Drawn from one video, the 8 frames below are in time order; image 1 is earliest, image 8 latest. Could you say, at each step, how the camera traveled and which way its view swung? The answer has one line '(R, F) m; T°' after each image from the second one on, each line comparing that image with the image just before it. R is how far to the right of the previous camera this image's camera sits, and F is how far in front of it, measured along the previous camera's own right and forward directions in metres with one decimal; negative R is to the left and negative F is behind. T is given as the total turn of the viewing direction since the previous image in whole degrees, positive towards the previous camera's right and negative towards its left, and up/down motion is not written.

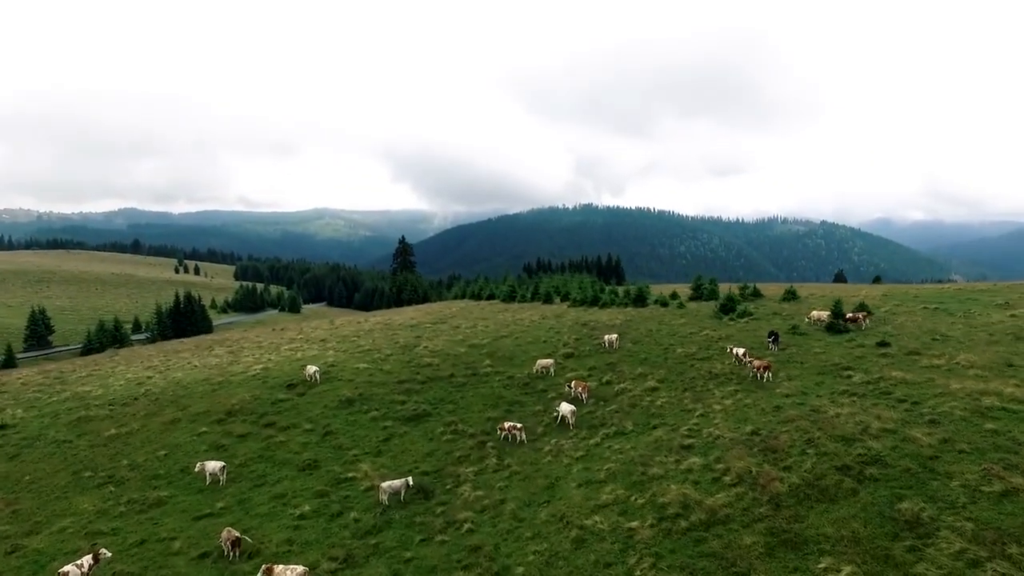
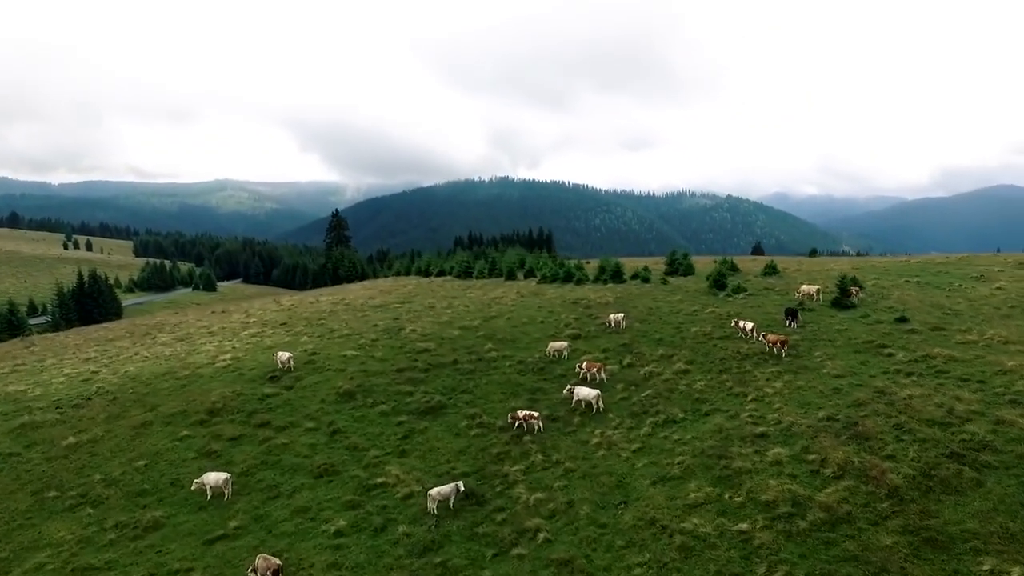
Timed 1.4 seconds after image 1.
(-4.5, +2.6) m; +8°
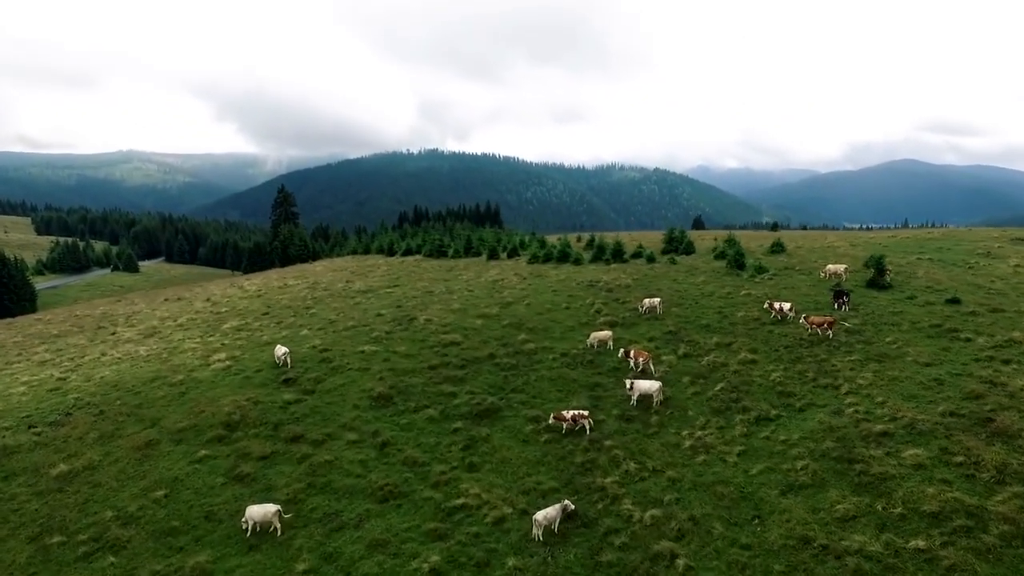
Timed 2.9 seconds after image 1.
(-4.9, +3.0) m; +6°
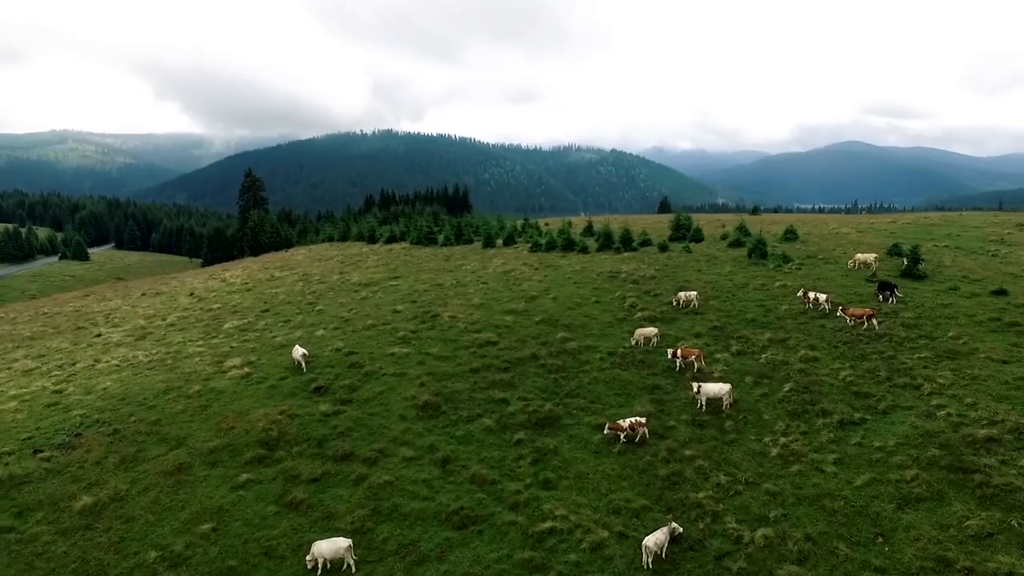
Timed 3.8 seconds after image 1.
(-3.6, +1.9) m; +4°
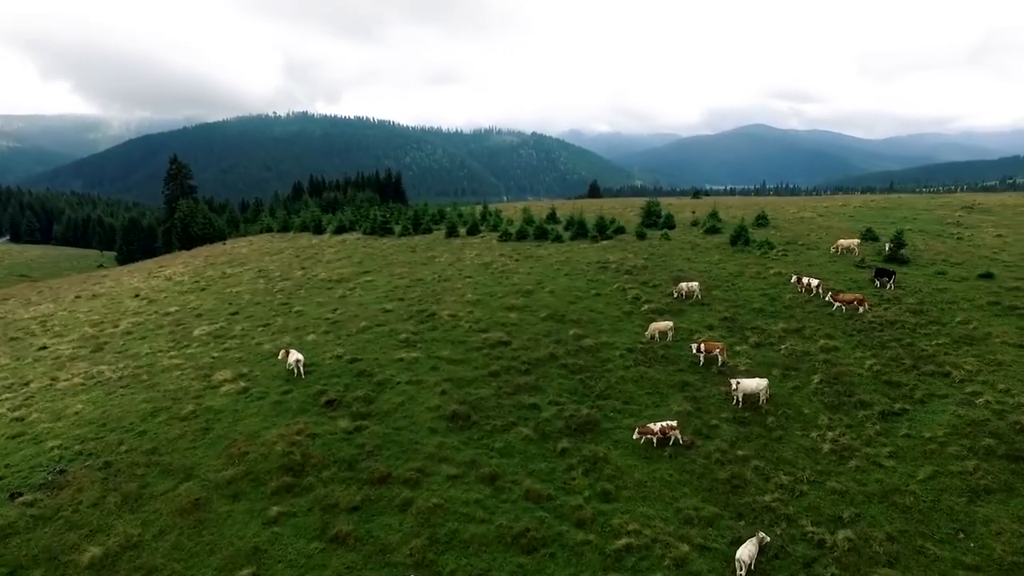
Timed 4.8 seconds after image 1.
(-3.7, +1.5) m; +7°
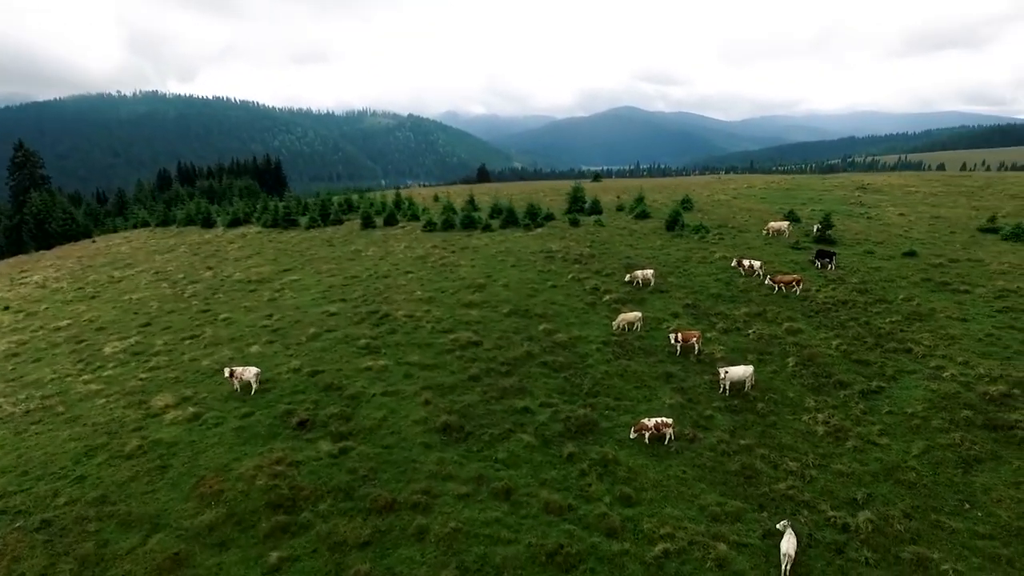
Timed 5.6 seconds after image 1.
(-3.4, +1.6) m; +10°
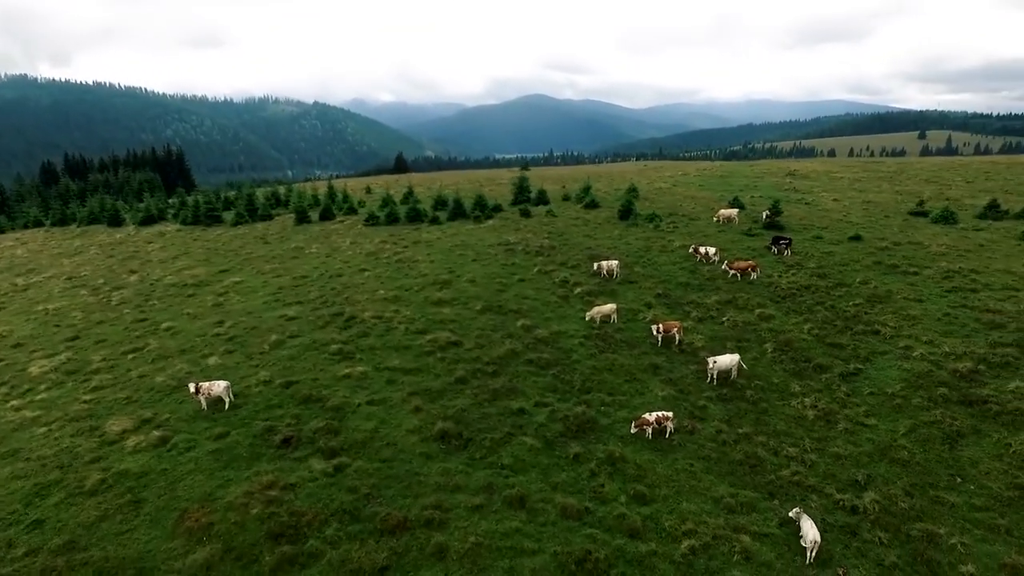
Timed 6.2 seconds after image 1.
(-2.4, +1.0) m; +7°
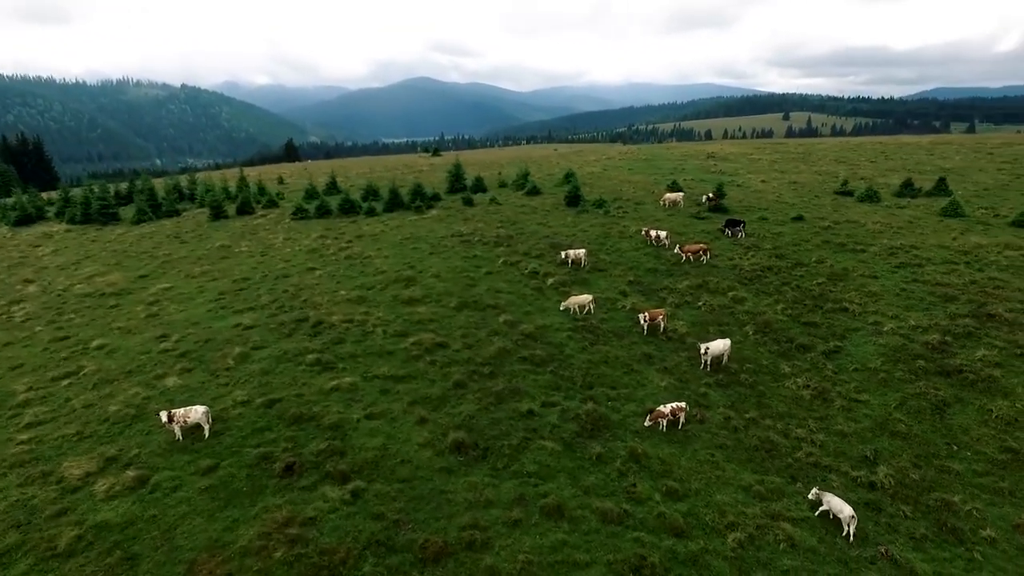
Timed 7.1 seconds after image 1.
(-3.3, +1.3) m; +9°
